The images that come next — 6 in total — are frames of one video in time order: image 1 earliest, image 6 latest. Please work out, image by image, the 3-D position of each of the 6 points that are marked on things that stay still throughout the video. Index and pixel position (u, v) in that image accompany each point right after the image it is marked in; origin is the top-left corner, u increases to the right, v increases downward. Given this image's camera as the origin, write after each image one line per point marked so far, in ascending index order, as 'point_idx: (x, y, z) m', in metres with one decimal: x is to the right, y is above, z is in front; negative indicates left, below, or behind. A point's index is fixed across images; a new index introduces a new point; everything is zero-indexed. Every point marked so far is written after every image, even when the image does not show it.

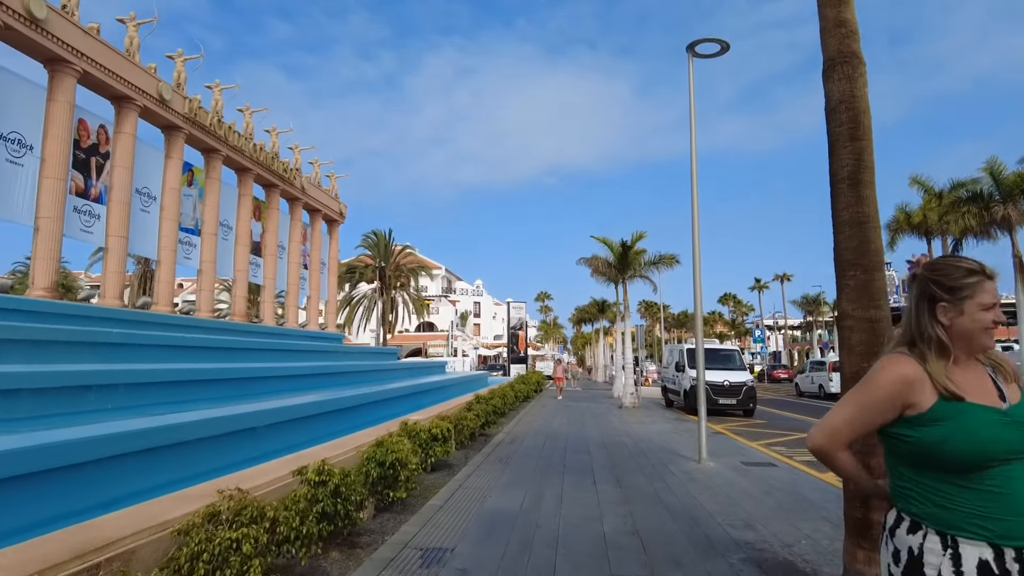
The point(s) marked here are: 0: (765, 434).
0: (+5.5, -3.2, +13.6) m
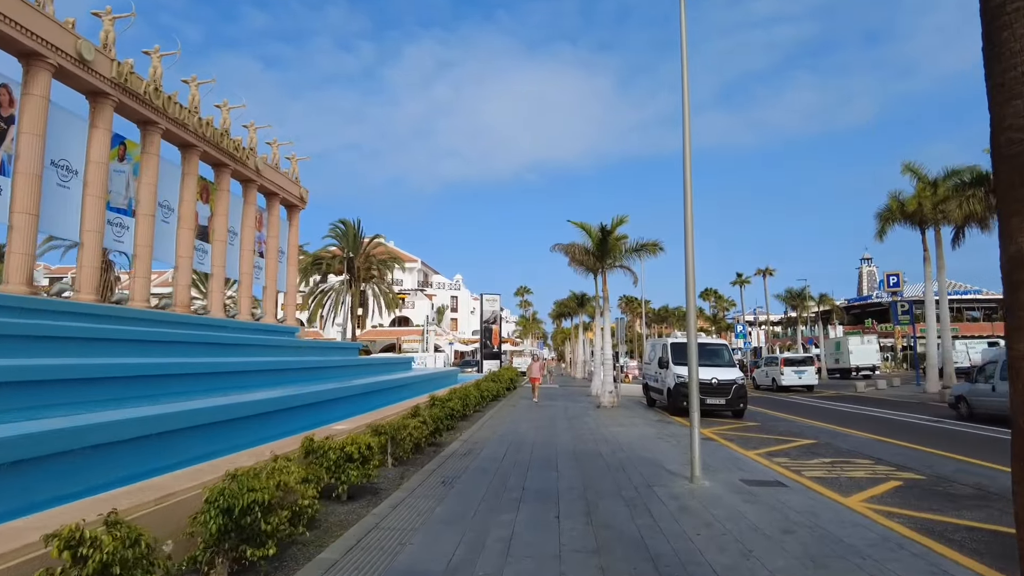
0: (+4.7, -2.9, +11.9) m
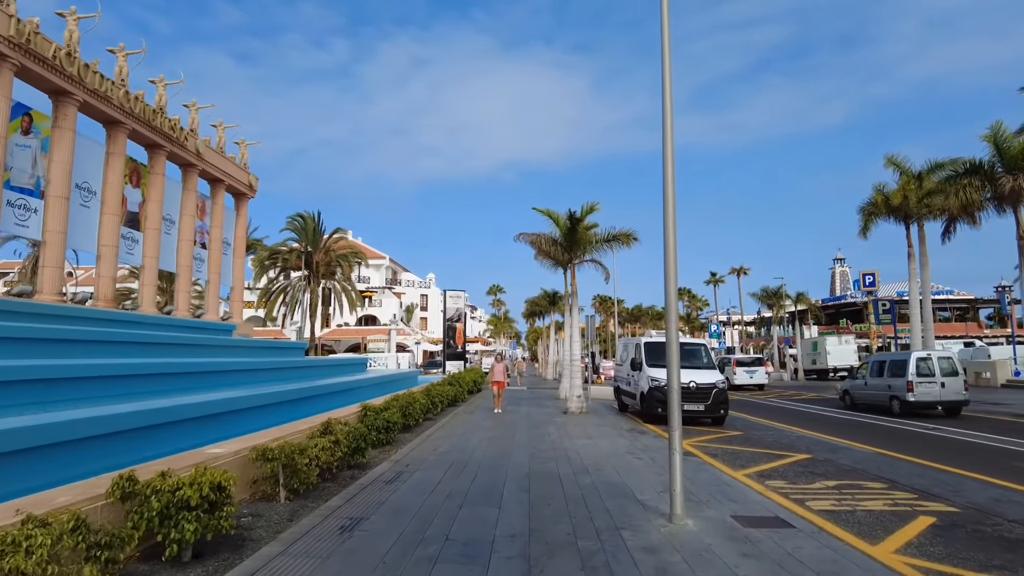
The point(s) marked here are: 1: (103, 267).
0: (+3.8, -2.7, +10.2) m
1: (-12.8, +0.7, +19.6) m
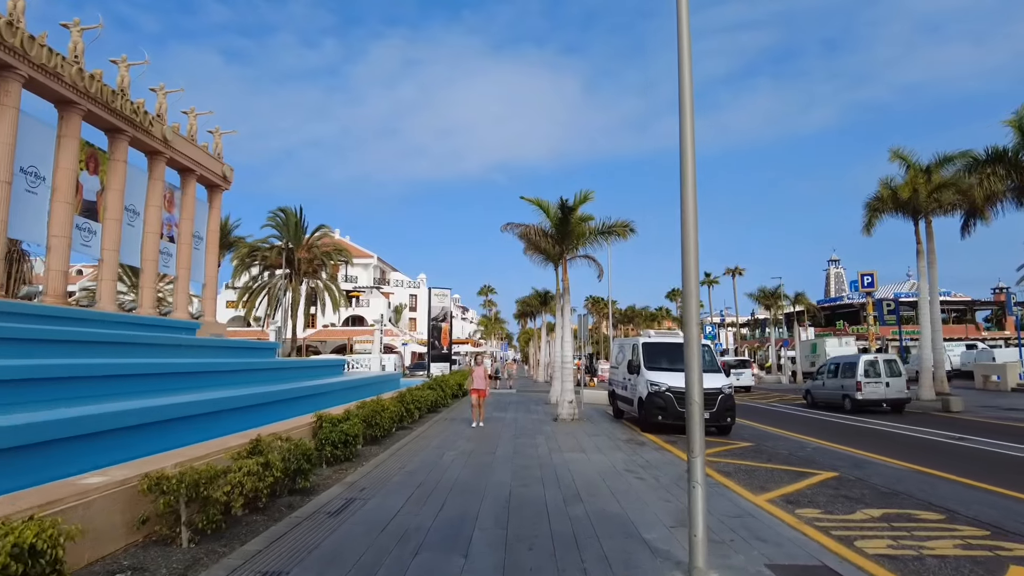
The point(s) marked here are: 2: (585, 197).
0: (+3.6, -2.6, +8.8) m
1: (-13.2, +0.8, +18.0) m
2: (+1.9, +2.4, +16.3) m
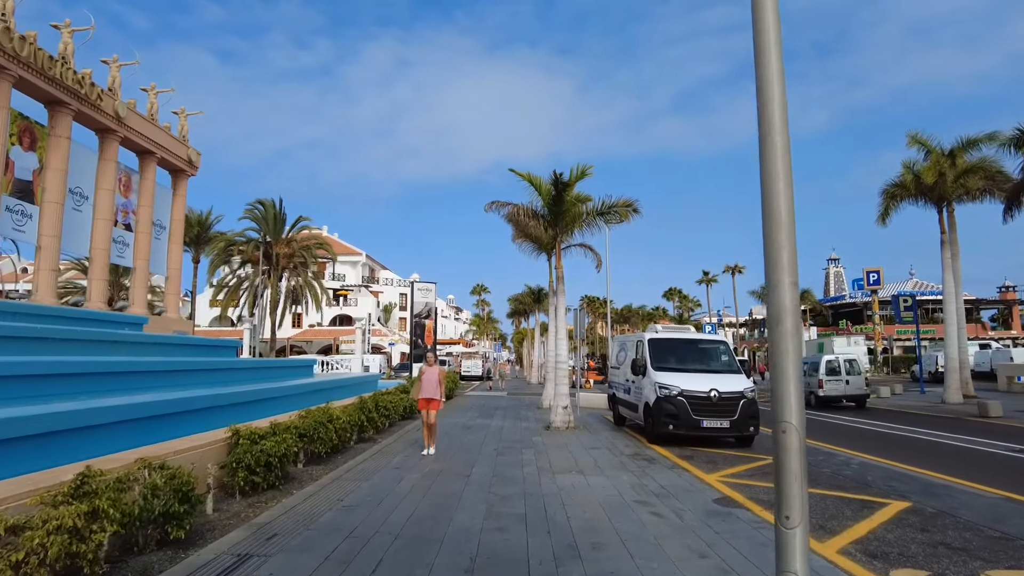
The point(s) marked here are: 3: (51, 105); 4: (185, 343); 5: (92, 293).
0: (+3.3, -2.3, +6.7) m
1: (-13.5, +1.1, +15.9) m
2: (+1.6, +2.6, +14.2) m
3: (-13.5, +5.4, +18.4) m
4: (-9.7, -1.6, +17.9) m
5: (-13.4, -0.2, +20.0) m
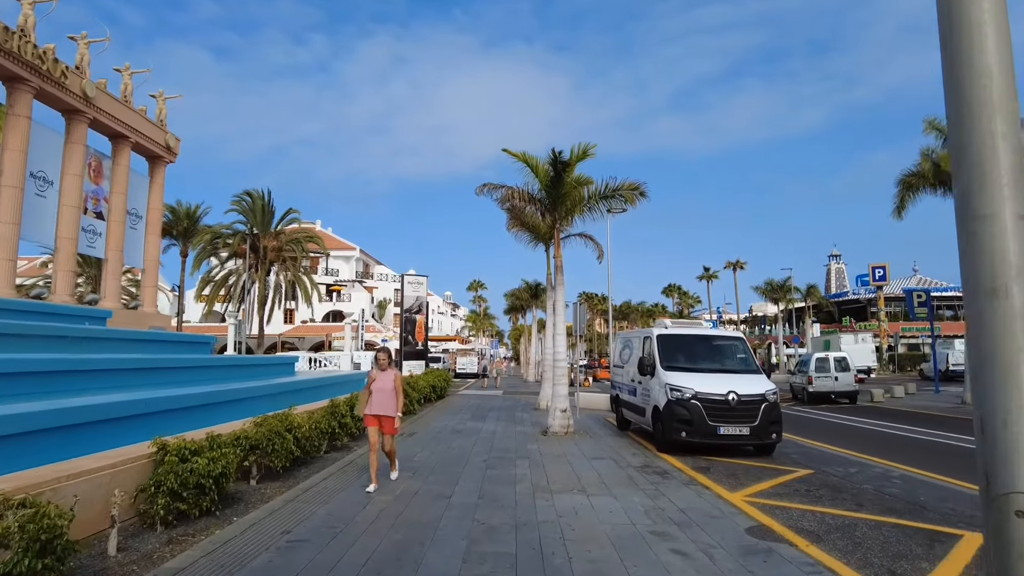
0: (+3.2, -2.2, +5.5) m
1: (-13.6, +1.3, +14.5) m
2: (+1.4, +2.8, +12.9) m
3: (-13.6, +5.6, +17.0) m
4: (-9.9, -1.3, +16.6) m
5: (-13.6, +0.1, +18.6) m
